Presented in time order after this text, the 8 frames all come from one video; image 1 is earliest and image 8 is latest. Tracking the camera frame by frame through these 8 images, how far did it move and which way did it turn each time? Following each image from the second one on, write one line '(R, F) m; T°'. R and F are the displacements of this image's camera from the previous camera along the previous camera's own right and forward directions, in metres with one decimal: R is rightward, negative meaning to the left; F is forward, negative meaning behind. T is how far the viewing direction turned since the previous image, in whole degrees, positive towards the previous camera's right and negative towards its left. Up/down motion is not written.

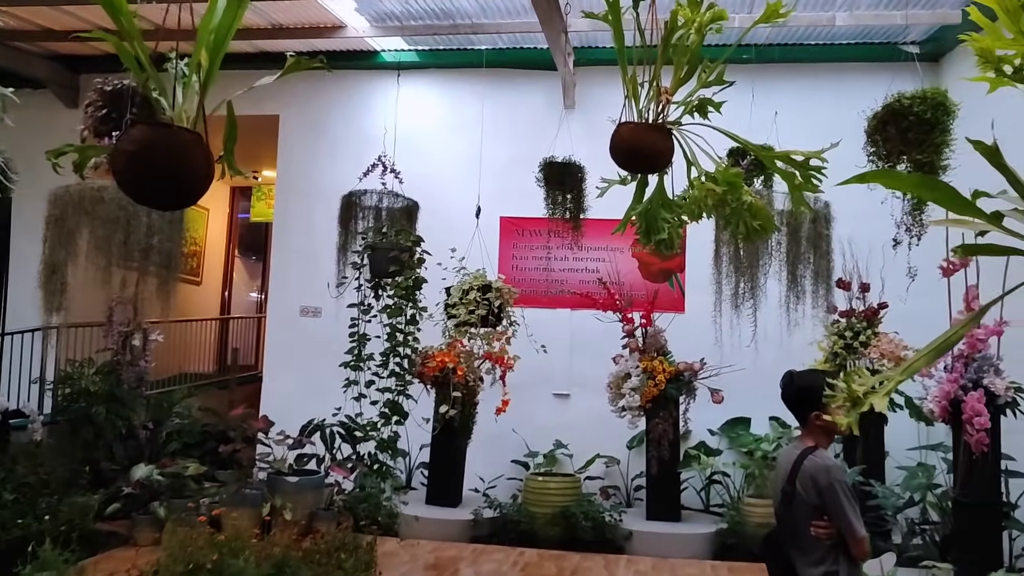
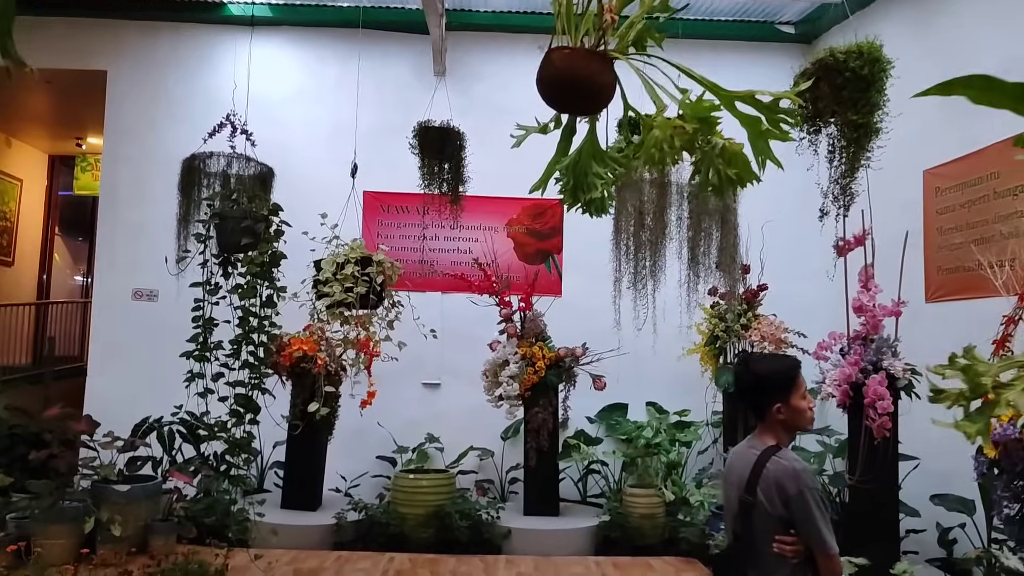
(-0.1, +0.3) m; +10°
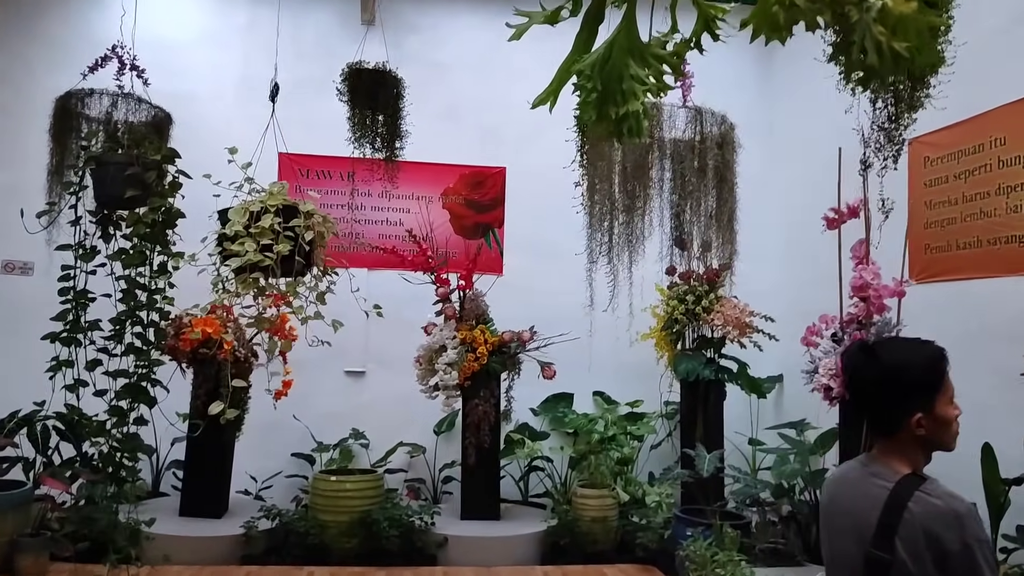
(-0.1, +0.4) m; +6°
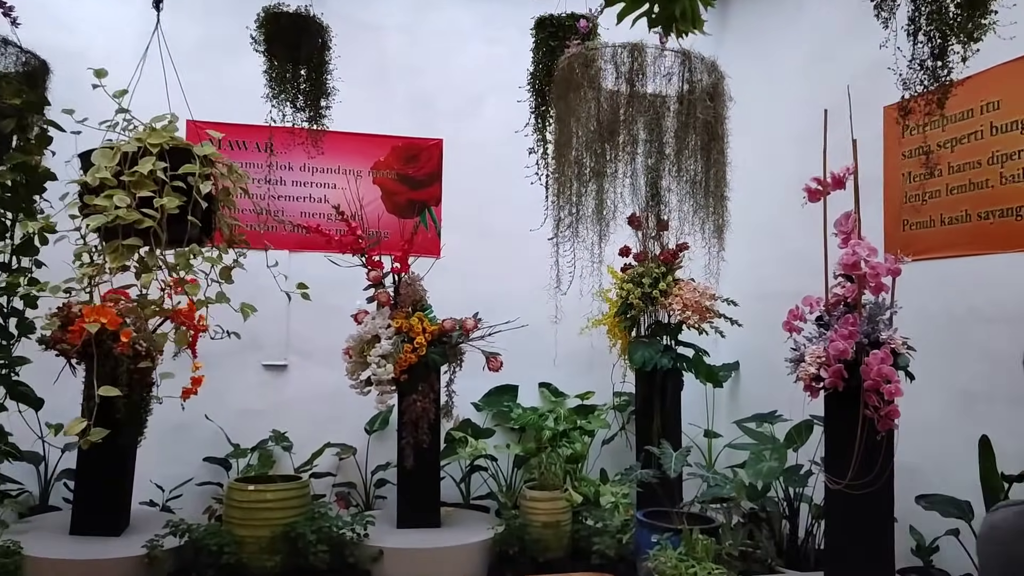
(-0.1, +0.3) m; +5°
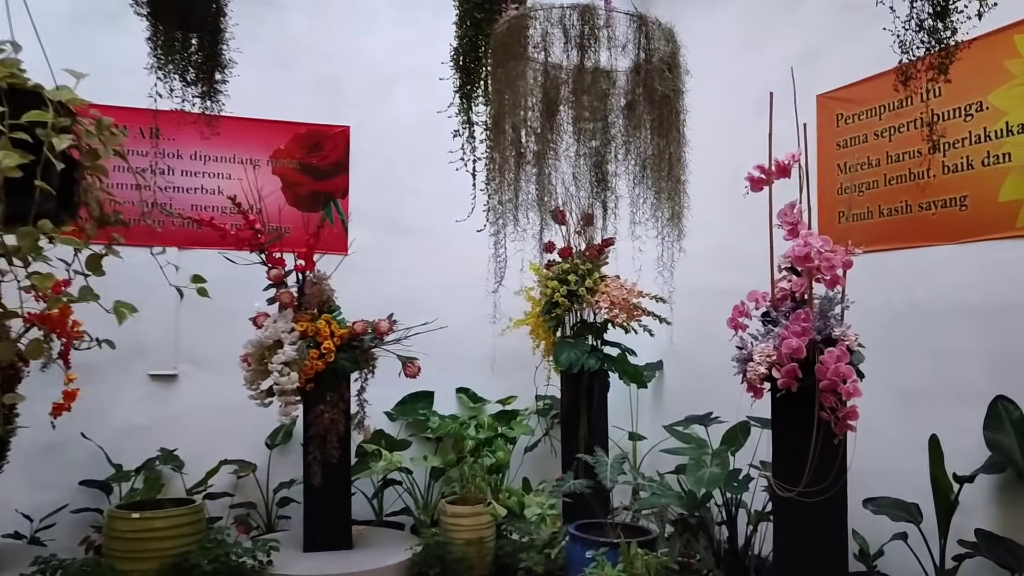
(-0.1, +0.2) m; +7°
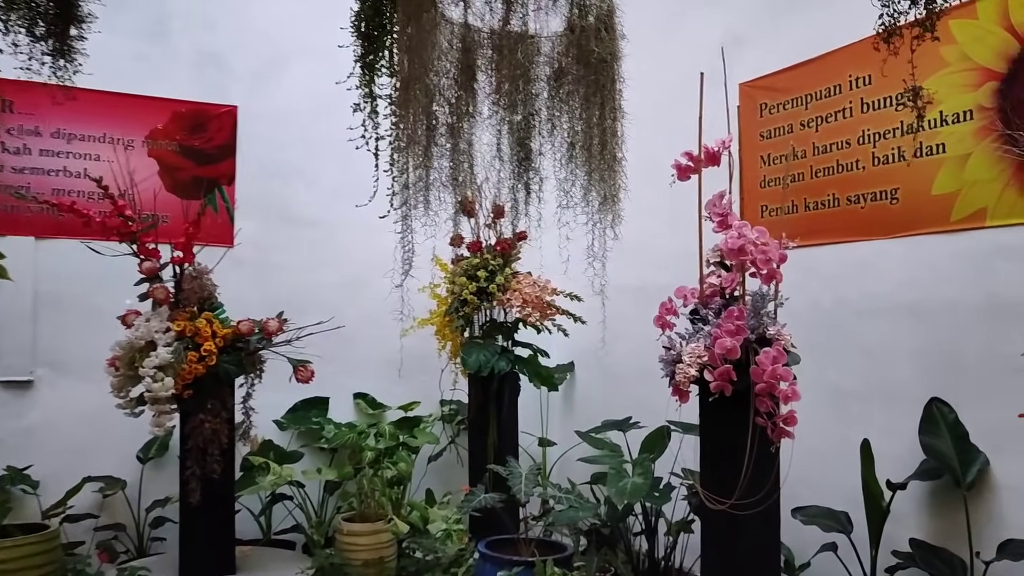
(0.0, +0.2) m; +7°
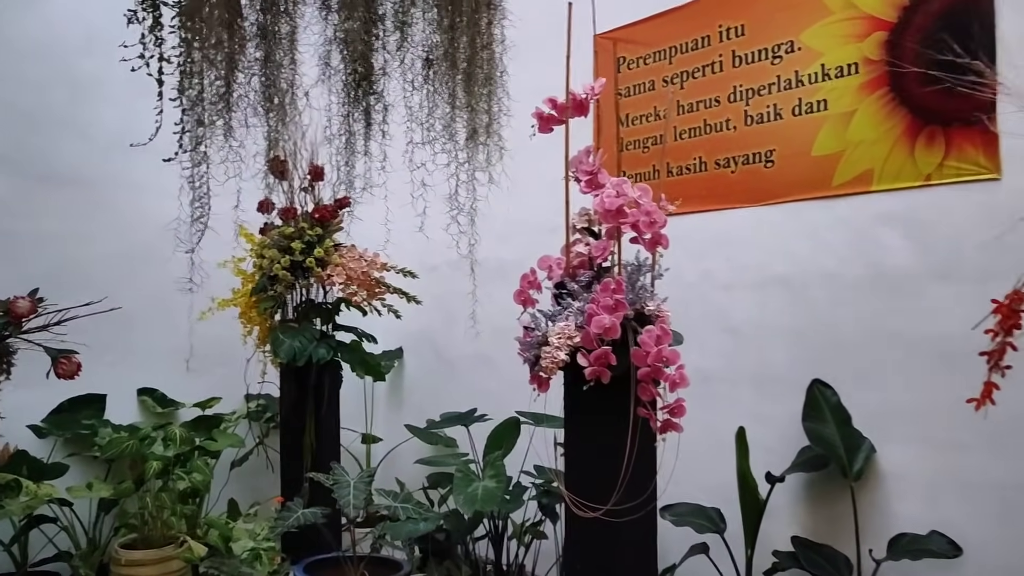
(0.0, +0.3) m; +13°
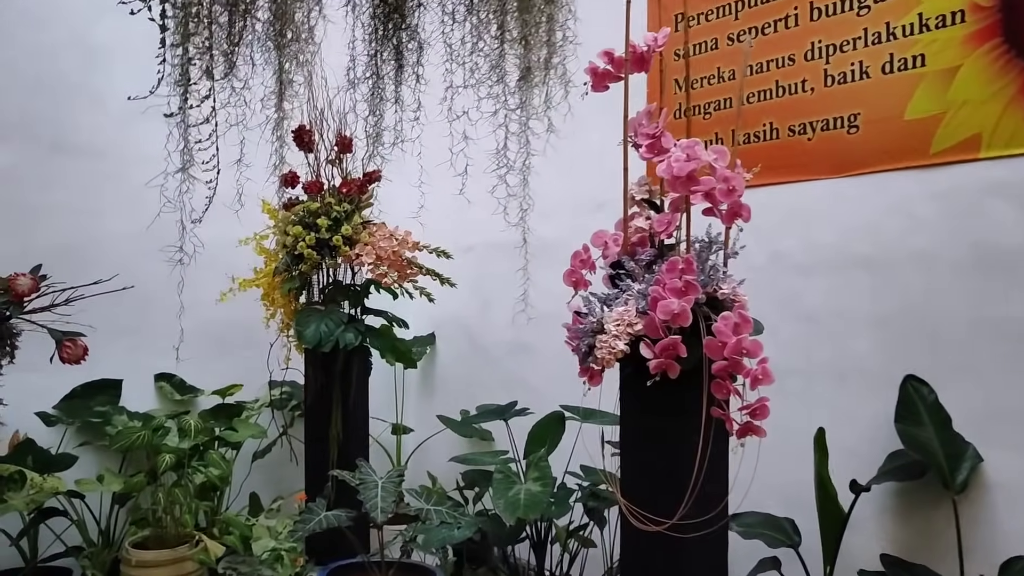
(0.0, +0.2) m; -2°
